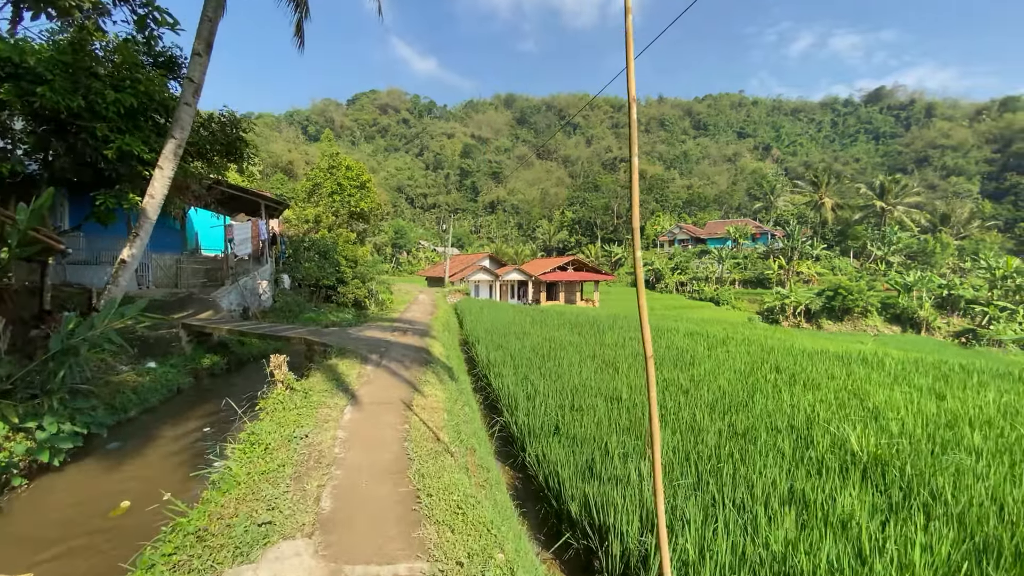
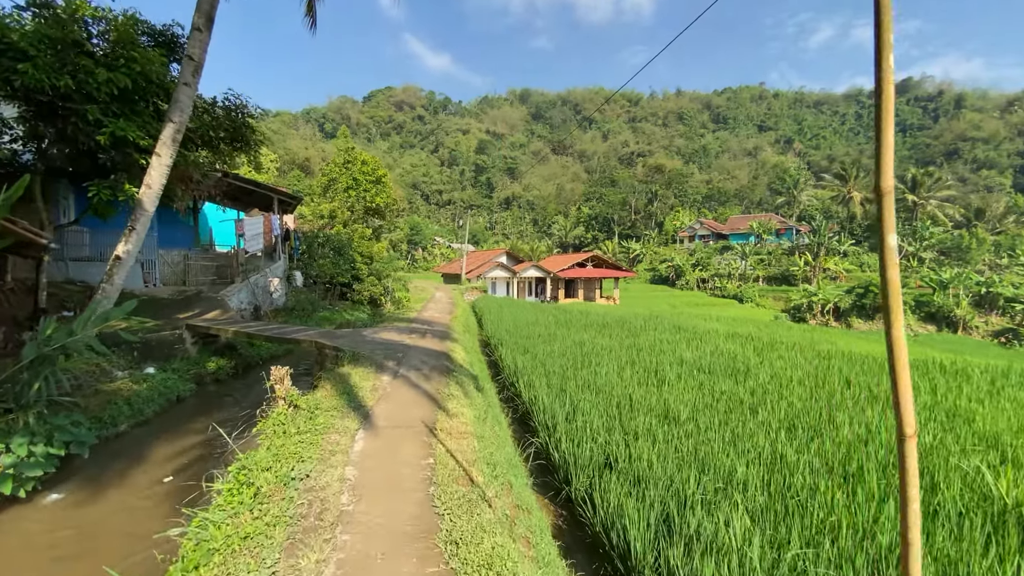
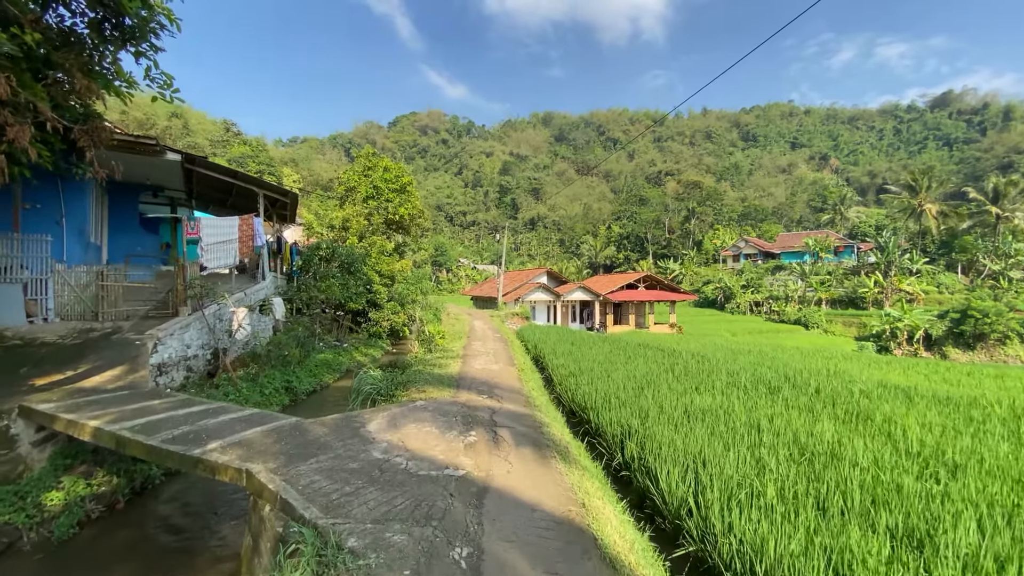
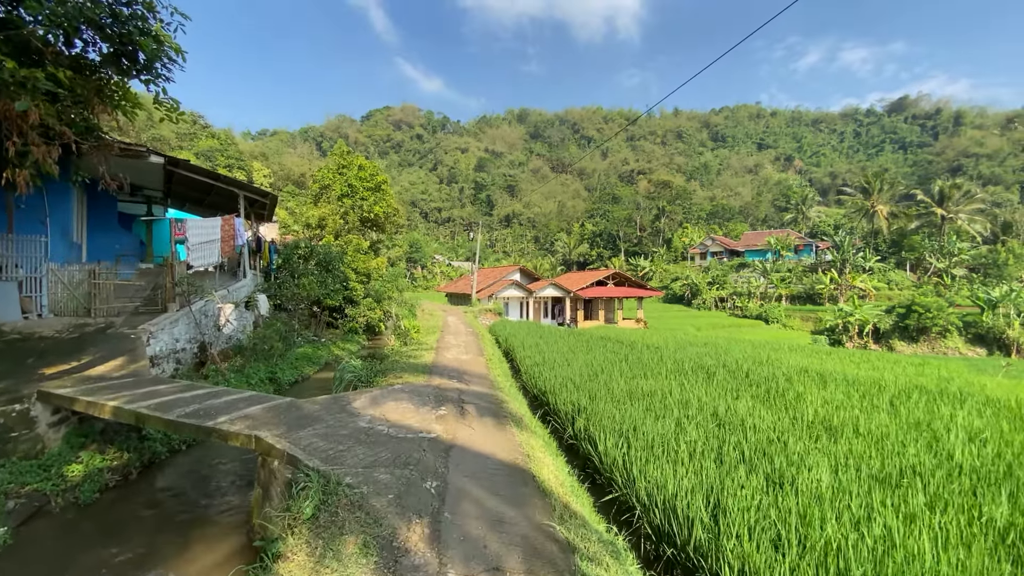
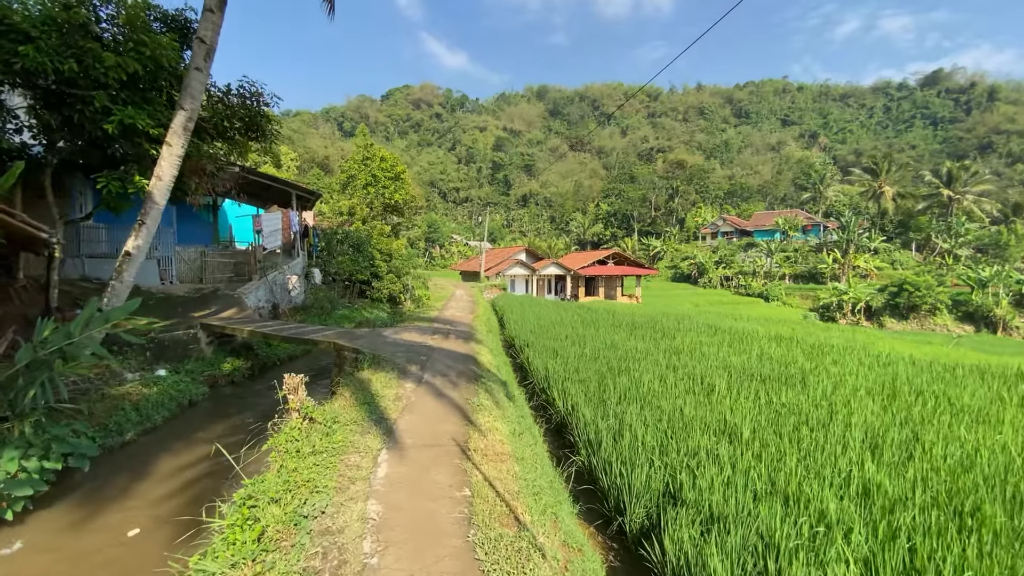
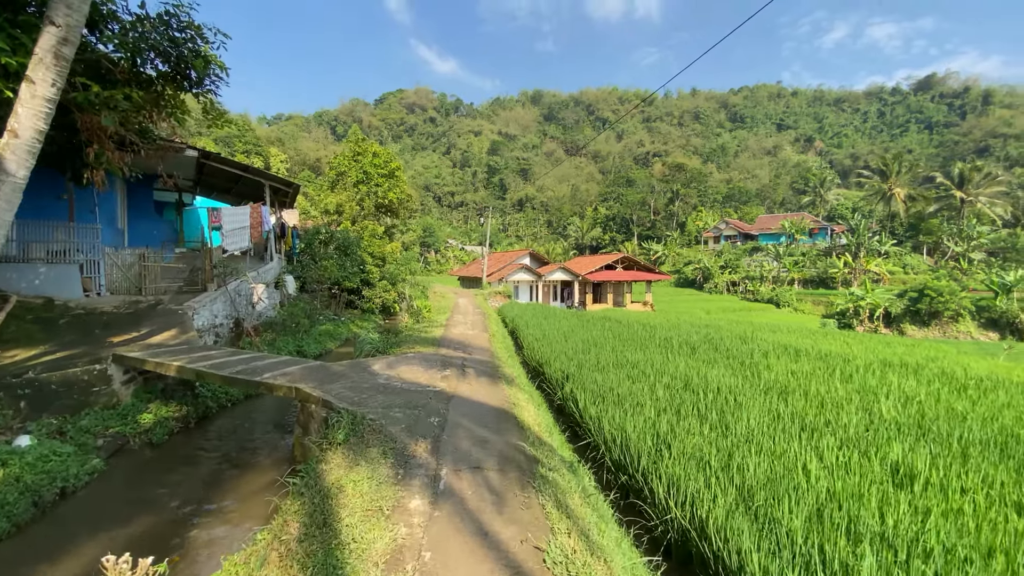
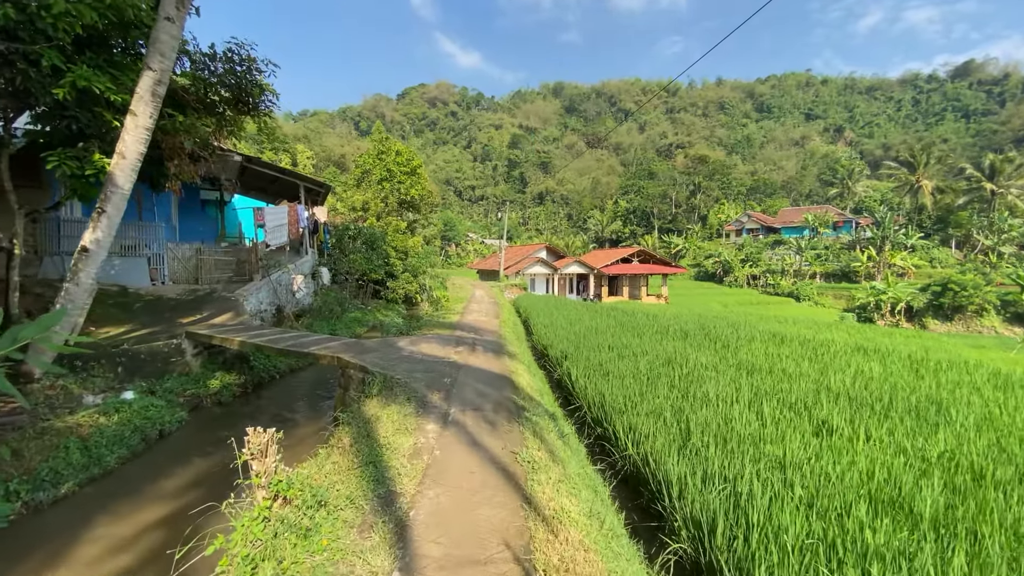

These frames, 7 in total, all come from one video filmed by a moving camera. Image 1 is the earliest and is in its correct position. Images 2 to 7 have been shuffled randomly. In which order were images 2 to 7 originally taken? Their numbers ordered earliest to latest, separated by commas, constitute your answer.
2, 5, 7, 6, 4, 3
